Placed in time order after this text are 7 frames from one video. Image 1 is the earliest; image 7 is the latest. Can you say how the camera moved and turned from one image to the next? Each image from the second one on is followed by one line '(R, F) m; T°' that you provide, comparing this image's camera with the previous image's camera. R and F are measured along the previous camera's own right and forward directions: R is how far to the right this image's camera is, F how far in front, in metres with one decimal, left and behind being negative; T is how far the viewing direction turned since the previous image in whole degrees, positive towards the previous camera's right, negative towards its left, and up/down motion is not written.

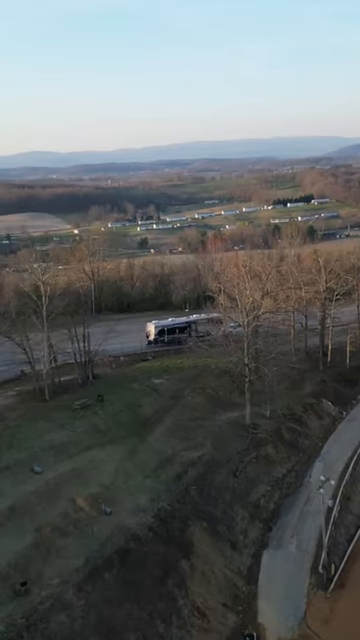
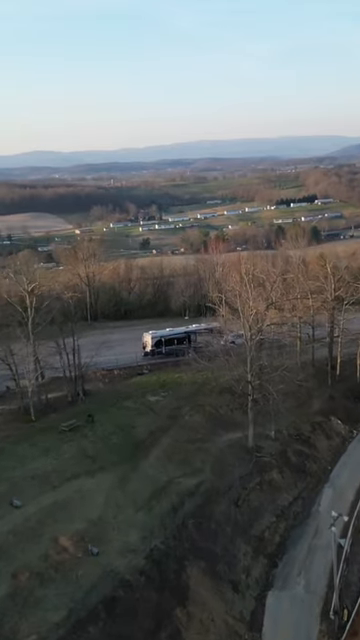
(+0.2, +1.8) m; 0°
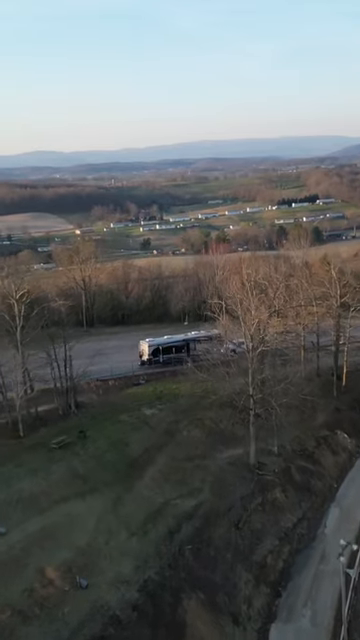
(+0.1, +1.2) m; 0°
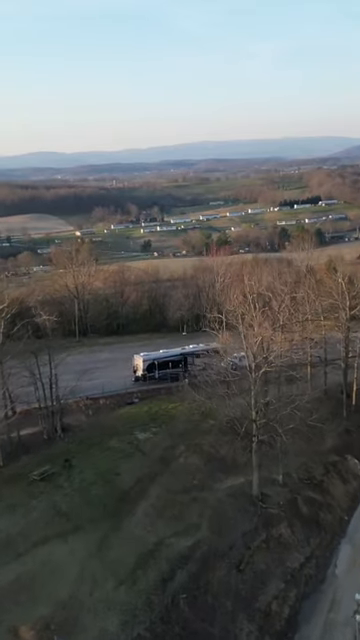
(+0.1, +1.8) m; 0°
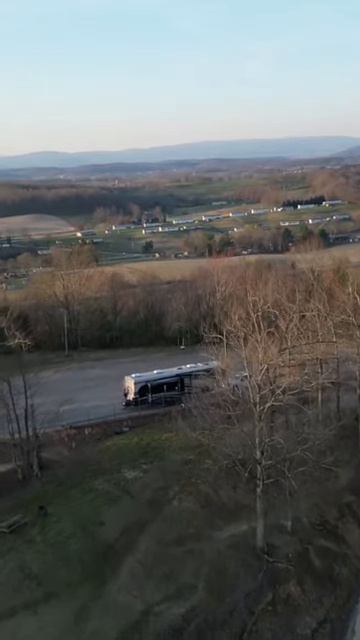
(+0.2, +2.4) m; 0°
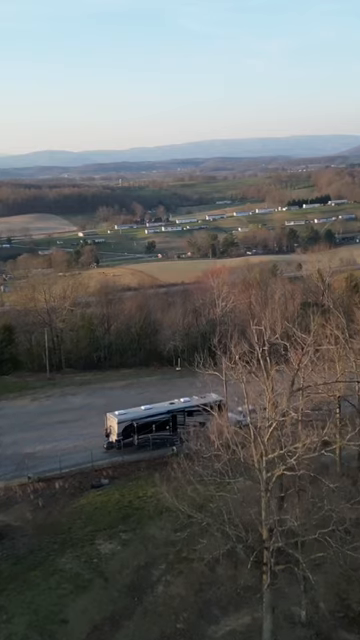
(+0.3, +3.3) m; 0°
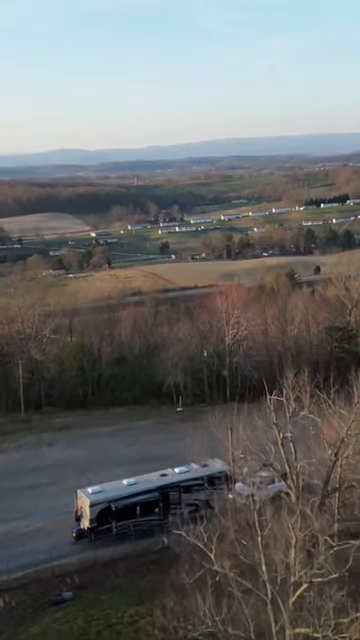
(+0.4, +4.4) m; -1°
